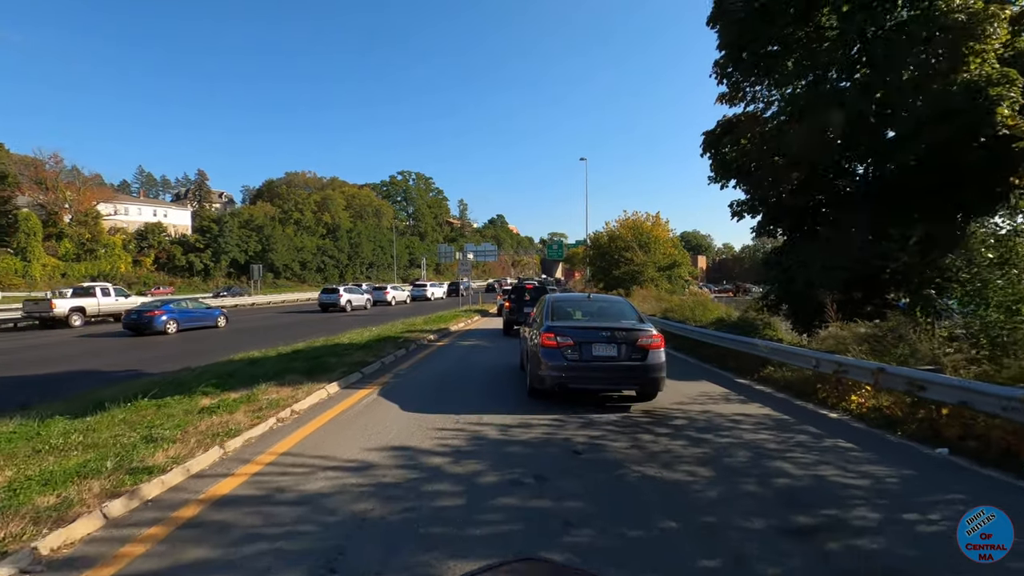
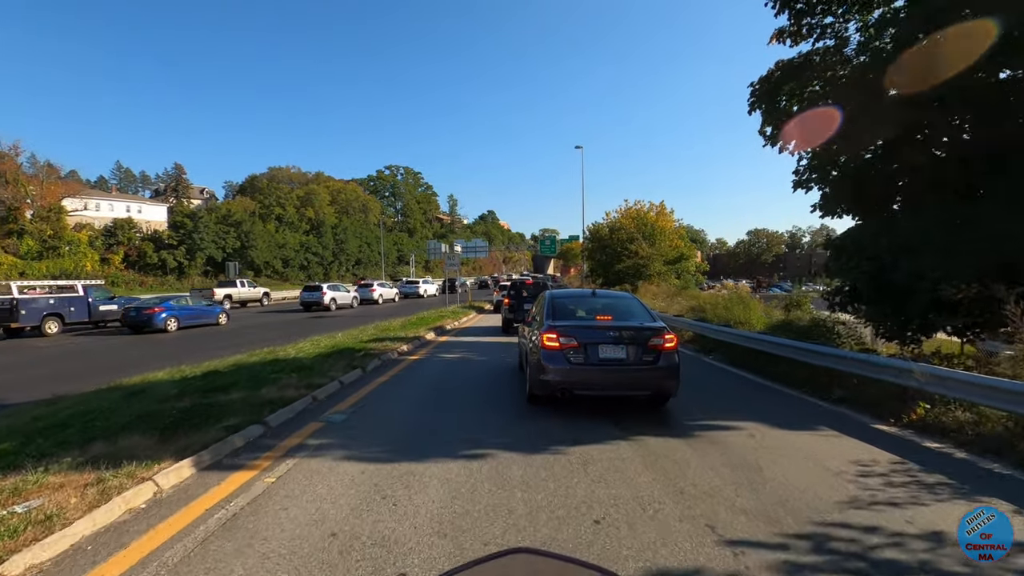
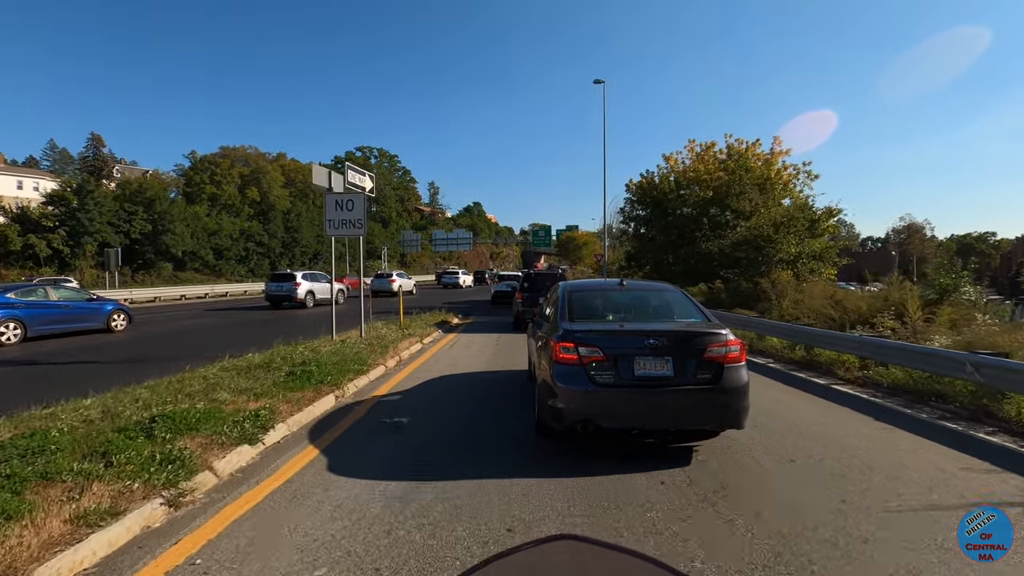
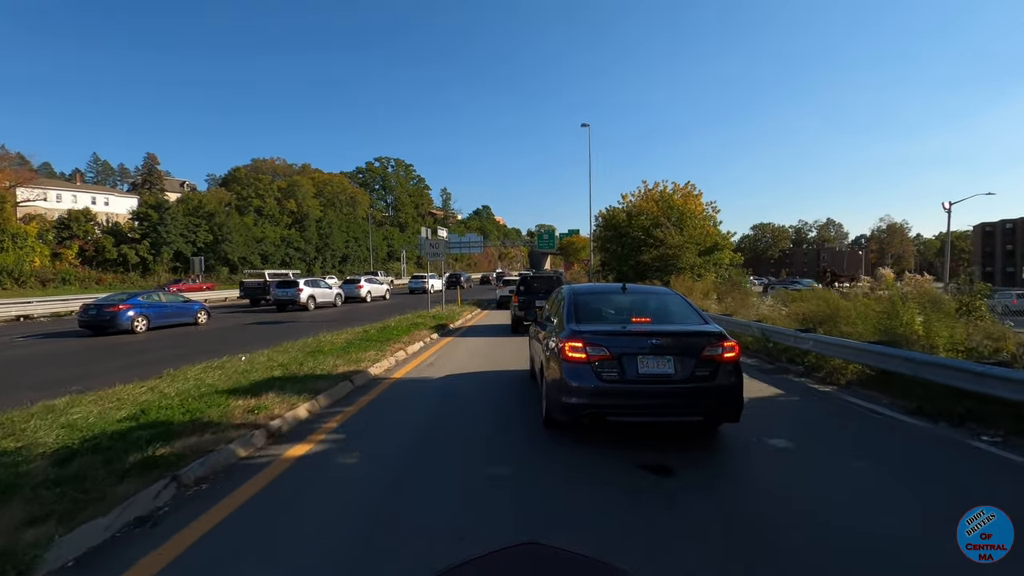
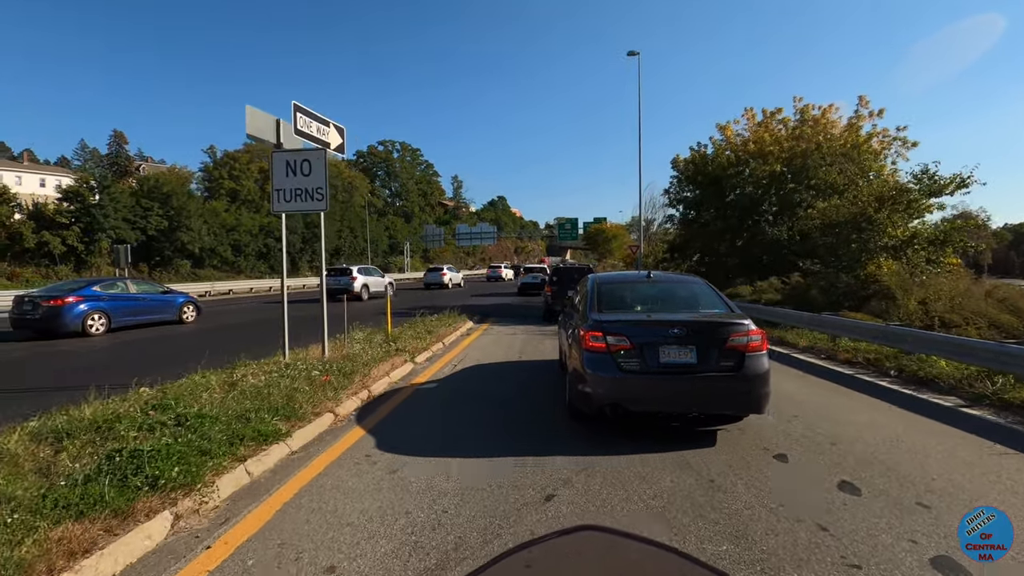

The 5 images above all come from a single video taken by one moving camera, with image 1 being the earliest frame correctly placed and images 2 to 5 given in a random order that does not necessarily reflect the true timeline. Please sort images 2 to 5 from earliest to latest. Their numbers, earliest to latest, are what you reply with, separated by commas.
2, 4, 3, 5
